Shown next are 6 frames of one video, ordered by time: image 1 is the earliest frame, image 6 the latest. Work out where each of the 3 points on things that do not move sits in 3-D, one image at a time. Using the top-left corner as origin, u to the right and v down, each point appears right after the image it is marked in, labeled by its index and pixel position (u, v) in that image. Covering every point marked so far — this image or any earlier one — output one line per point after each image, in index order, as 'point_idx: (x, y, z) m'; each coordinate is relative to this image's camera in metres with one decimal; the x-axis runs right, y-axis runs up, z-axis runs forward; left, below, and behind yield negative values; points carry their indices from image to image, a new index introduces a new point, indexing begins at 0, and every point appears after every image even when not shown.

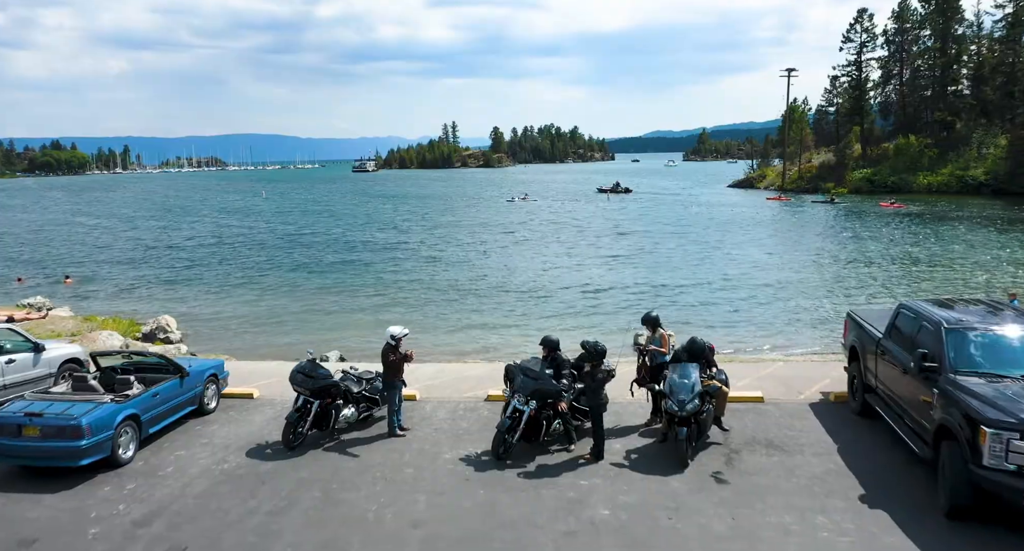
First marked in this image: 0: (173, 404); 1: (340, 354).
0: (-5.6, -2.1, +11.5) m
1: (-4.5, -2.1, +18.1) m
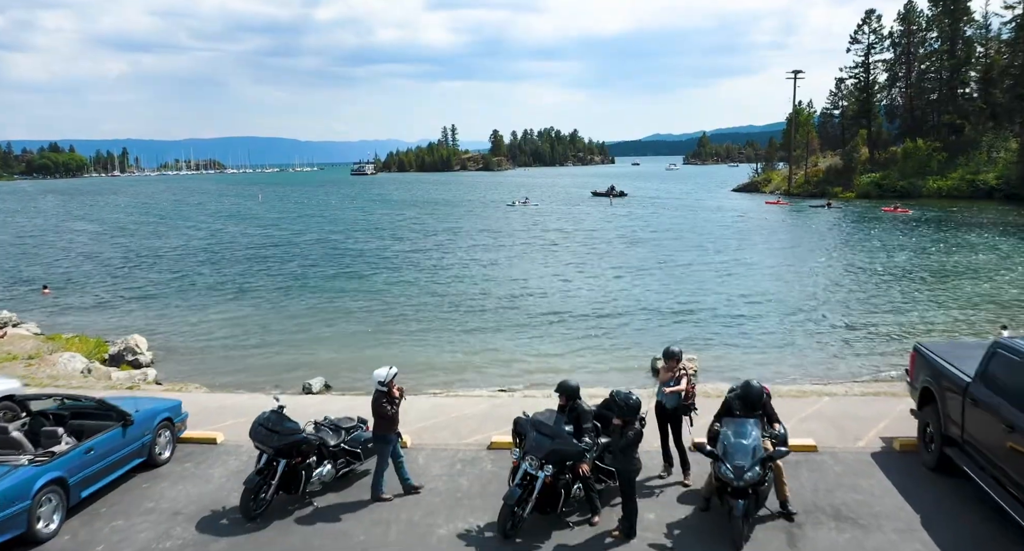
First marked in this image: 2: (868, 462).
0: (-5.5, -2.5, +9.6) m
1: (-4.4, -2.5, +16.2) m
2: (+5.4, -2.8, +10.4) m
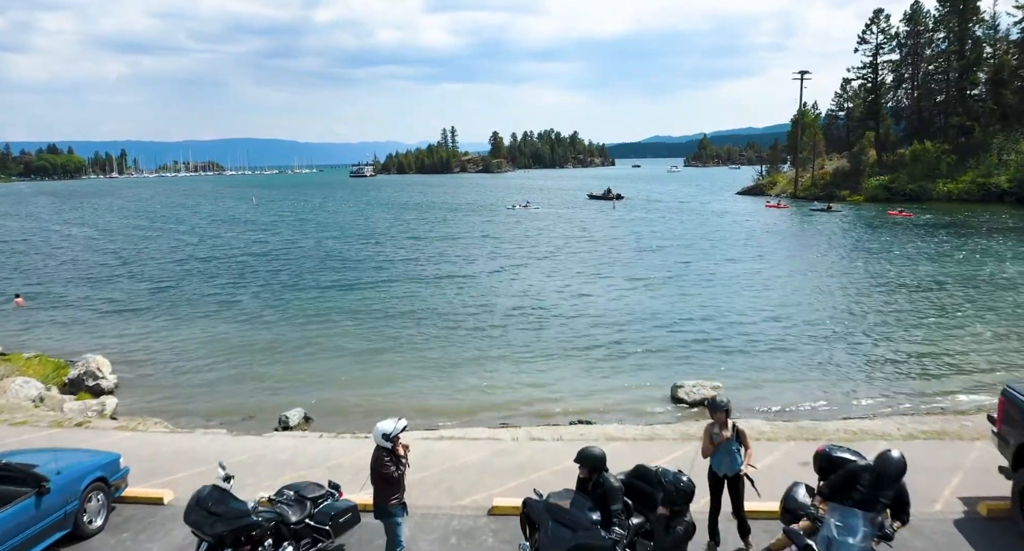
0: (-5.4, -2.9, +7.7) m
1: (-4.3, -2.9, +14.3) m
2: (+5.4, -3.2, +8.6) m
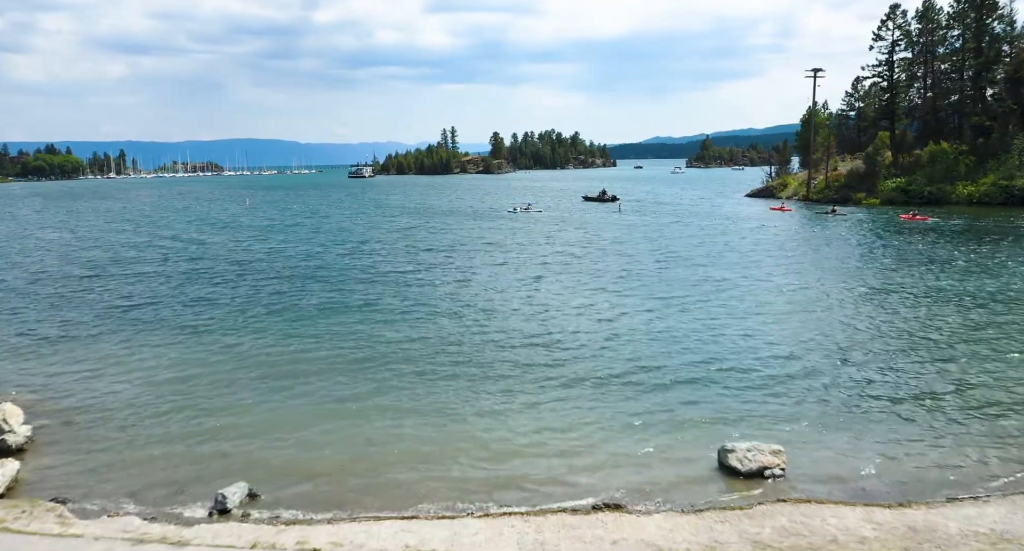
0: (-5.4, -3.5, +4.4) m
1: (-4.2, -3.5, +11.0) m
2: (+5.5, -3.8, +5.3) m
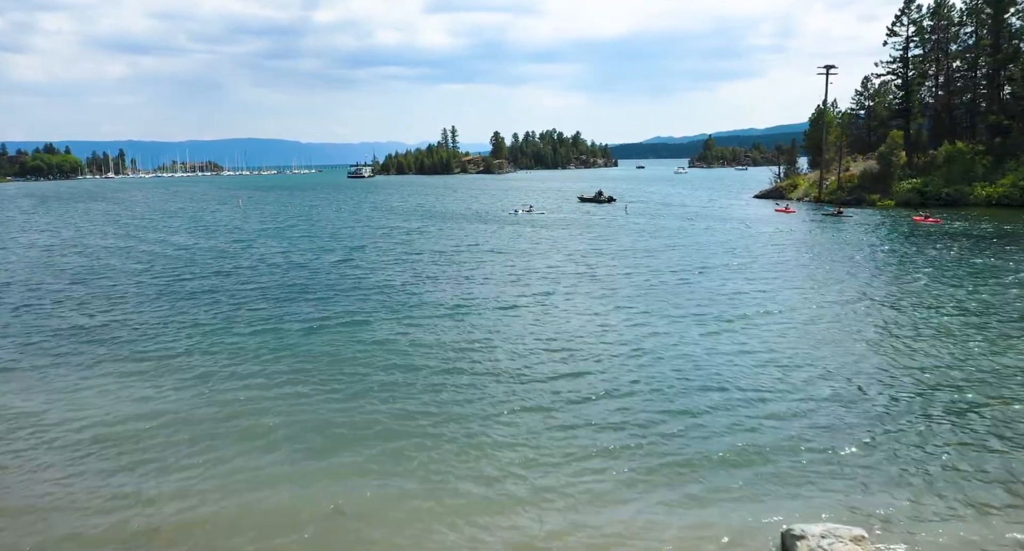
0: (-5.1, -4.0, +1.8) m
1: (-4.0, -4.0, +8.5) m
2: (+5.8, -4.3, +2.7) m
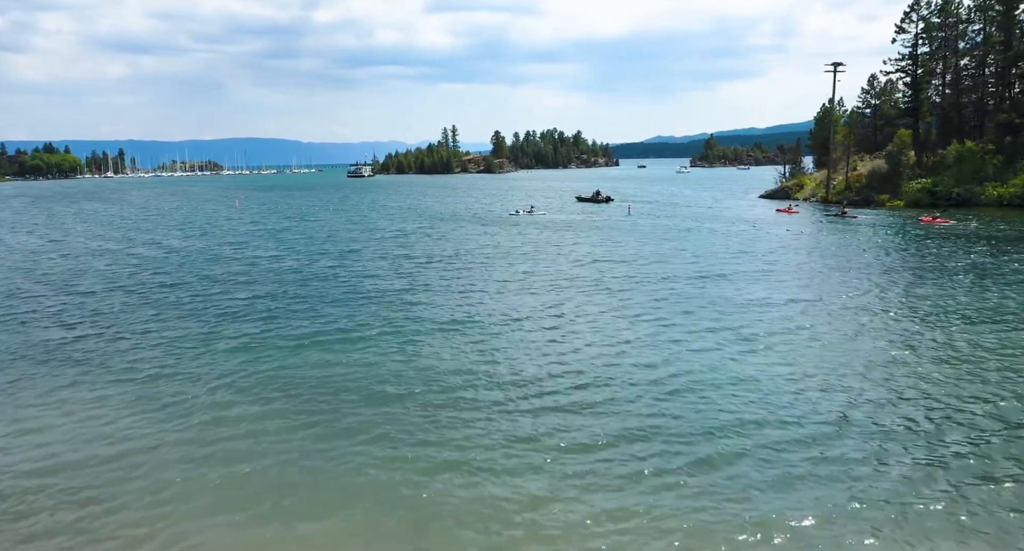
0: (-5.0, -4.2, +0.3) m
1: (-3.9, -4.2, +7.0) m
2: (+5.9, -4.5, +1.2) m
